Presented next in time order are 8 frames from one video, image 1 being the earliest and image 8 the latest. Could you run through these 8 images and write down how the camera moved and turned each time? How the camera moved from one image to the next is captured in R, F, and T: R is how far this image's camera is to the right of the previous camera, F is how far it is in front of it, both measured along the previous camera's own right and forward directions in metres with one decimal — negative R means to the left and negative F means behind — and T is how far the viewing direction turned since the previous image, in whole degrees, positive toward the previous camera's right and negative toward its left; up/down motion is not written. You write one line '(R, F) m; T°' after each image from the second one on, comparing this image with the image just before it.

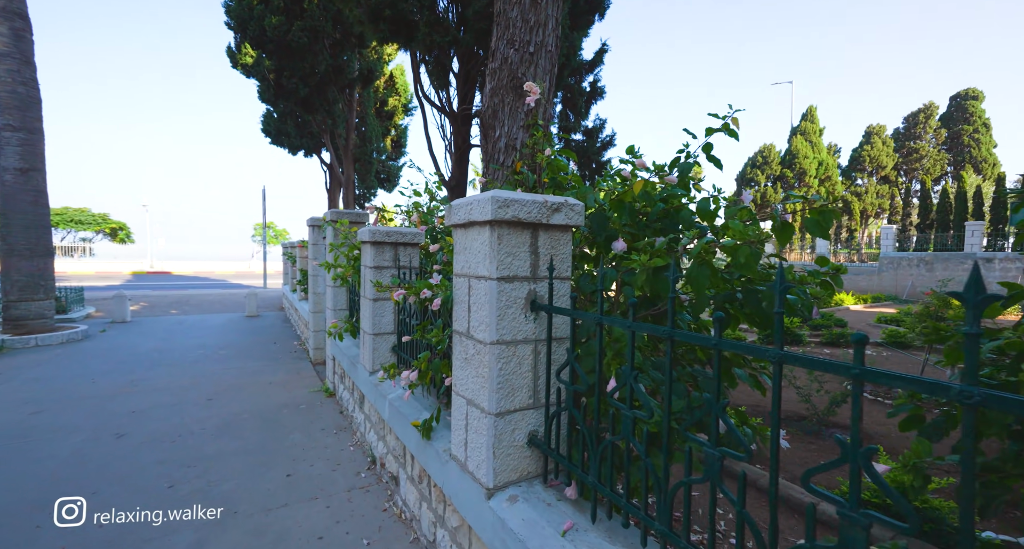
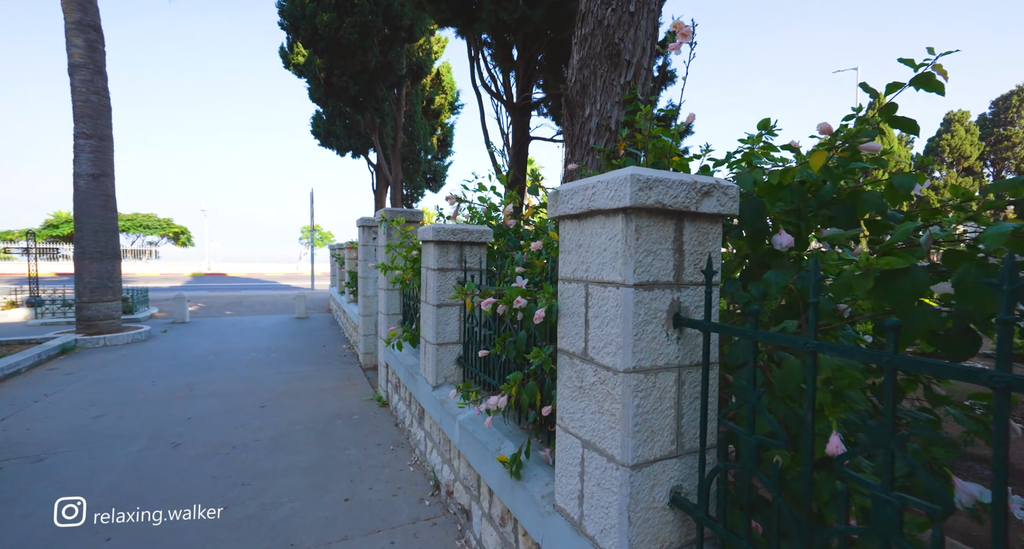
(-0.2, +0.3) m; -5°
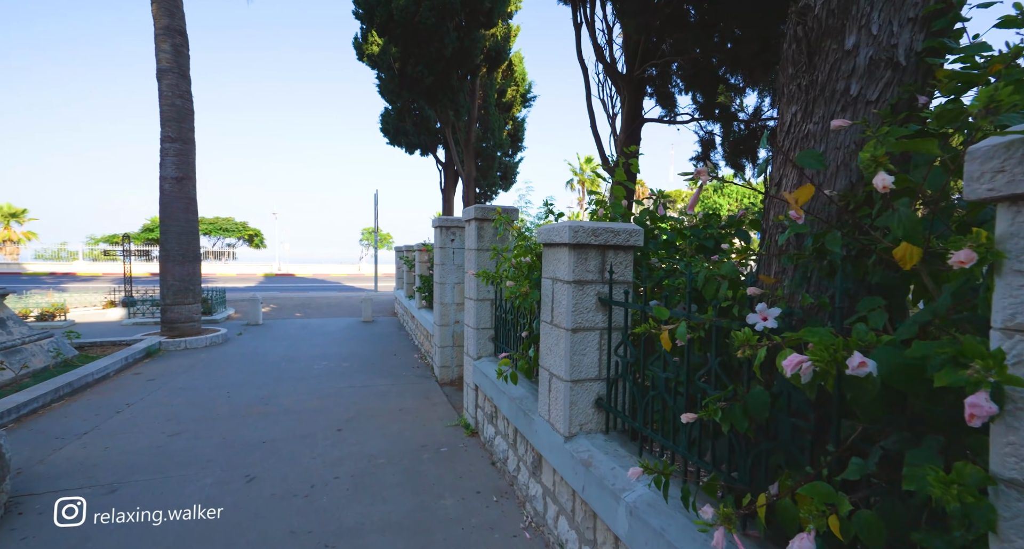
(-0.4, +0.6) m; -6°
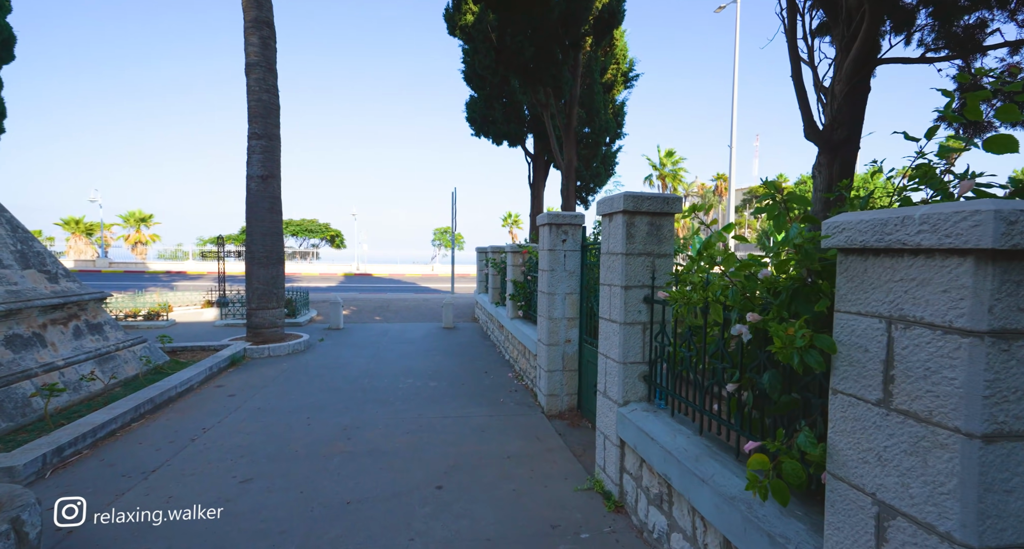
(-0.5, +0.9) m; -8°
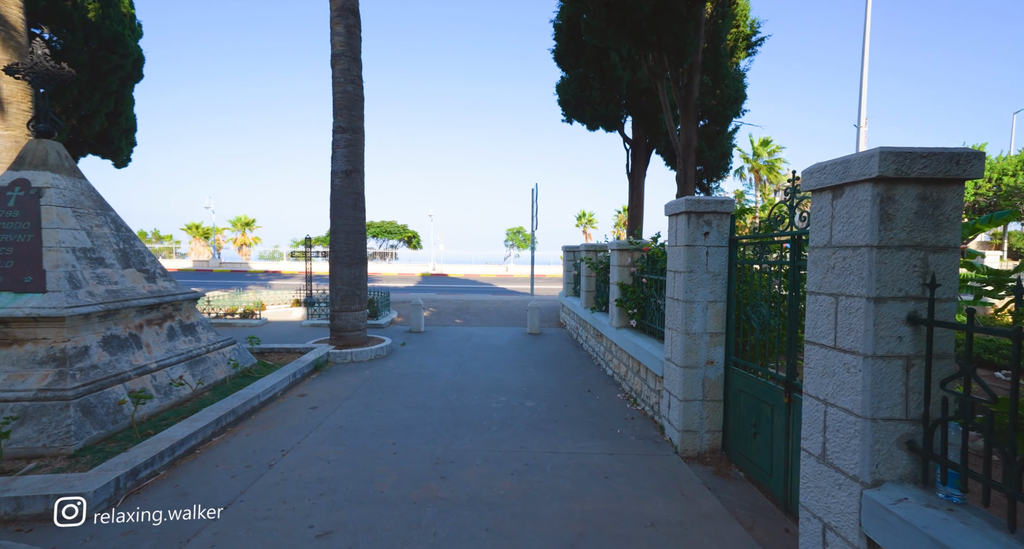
(-0.4, +0.8) m; -9°
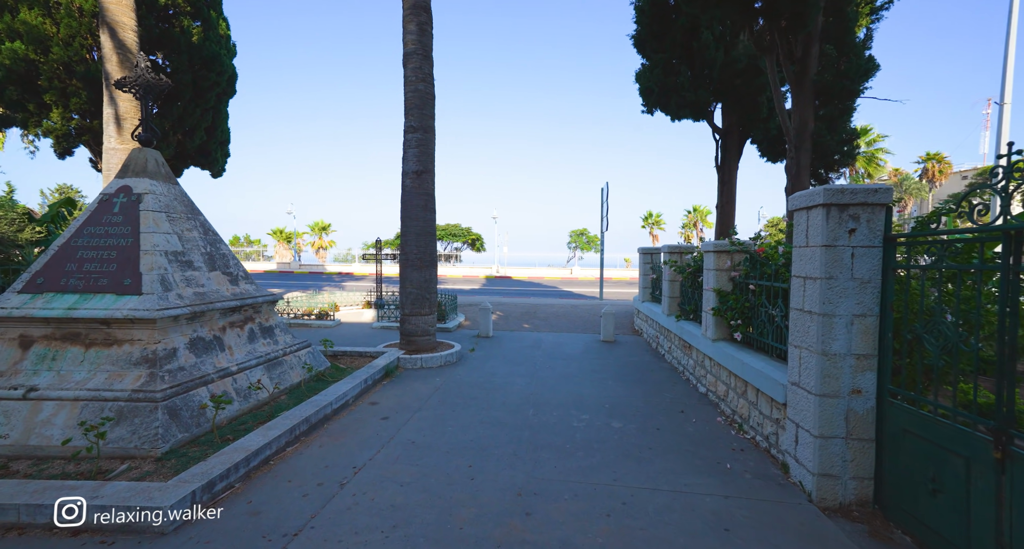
(-0.2, +0.4) m; -7°
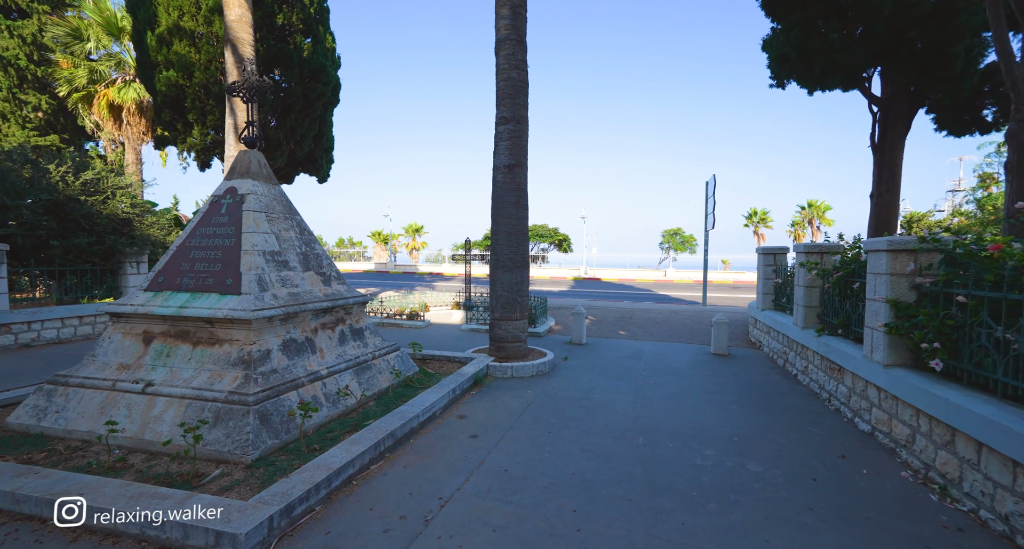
(-0.2, +0.6) m; -10°
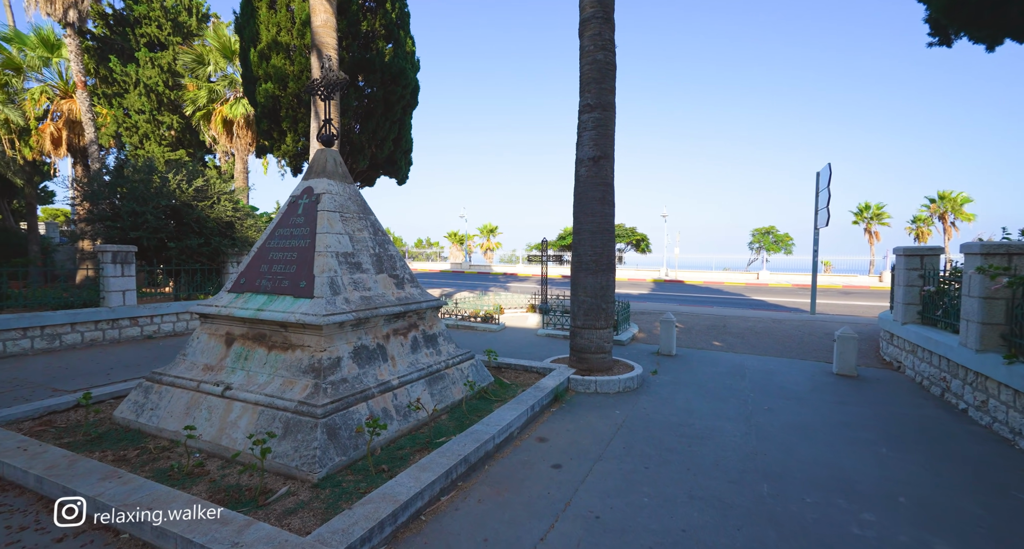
(-0.2, +0.6) m; -9°
